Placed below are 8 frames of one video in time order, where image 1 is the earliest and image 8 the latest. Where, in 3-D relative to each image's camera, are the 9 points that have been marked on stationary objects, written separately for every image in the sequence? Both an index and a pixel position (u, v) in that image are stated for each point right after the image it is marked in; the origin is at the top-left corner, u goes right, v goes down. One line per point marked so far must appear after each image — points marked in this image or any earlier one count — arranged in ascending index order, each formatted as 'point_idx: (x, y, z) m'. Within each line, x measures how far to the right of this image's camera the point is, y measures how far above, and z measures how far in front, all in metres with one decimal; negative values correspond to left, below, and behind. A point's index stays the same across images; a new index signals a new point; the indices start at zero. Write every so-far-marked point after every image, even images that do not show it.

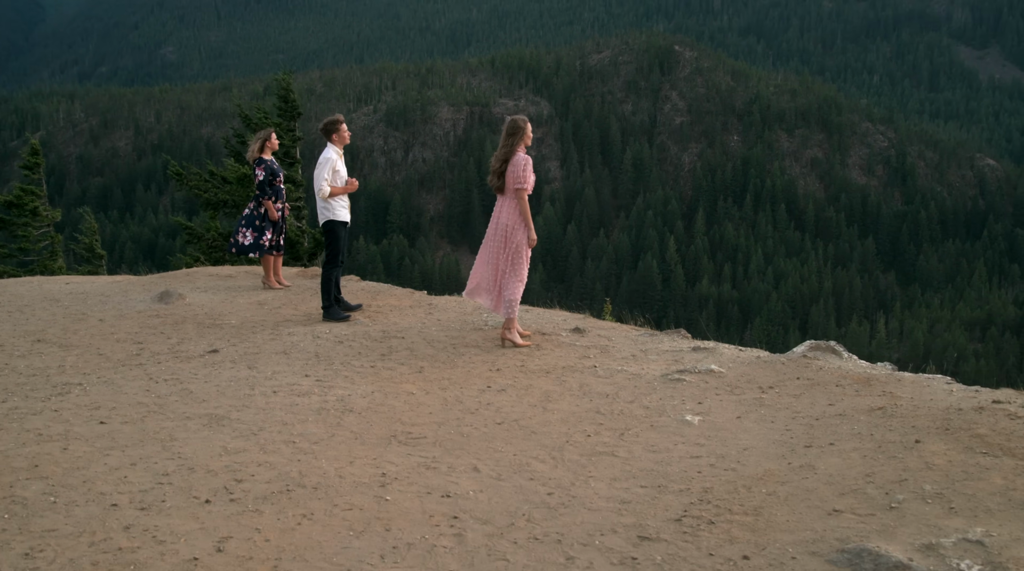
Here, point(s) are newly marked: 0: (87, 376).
0: (-4.0, -0.8, +8.9) m
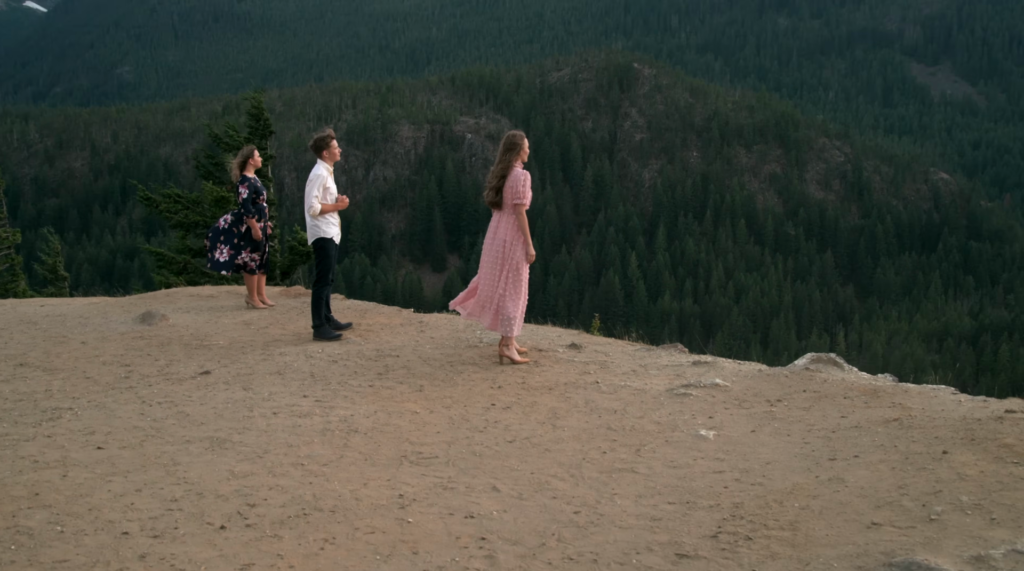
0: (-4.0, -1.0, +8.7) m
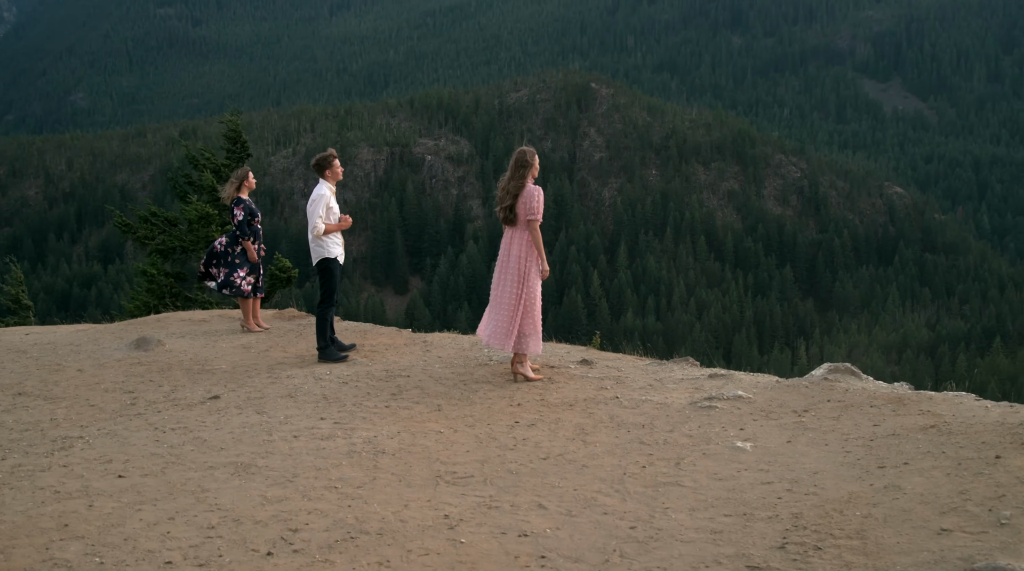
0: (-3.8, -1.3, +8.4) m
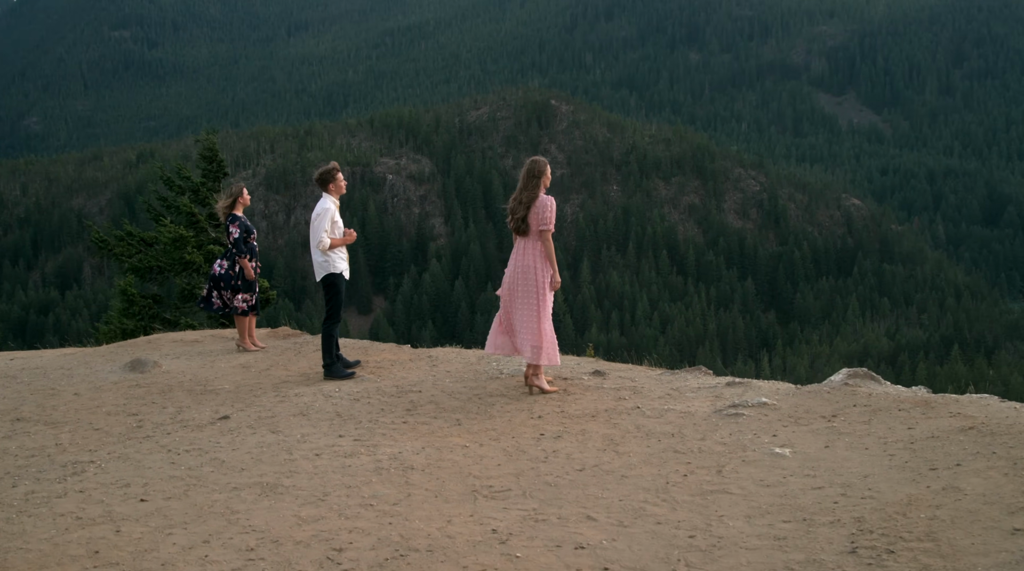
0: (-3.6, -1.4, +8.2) m
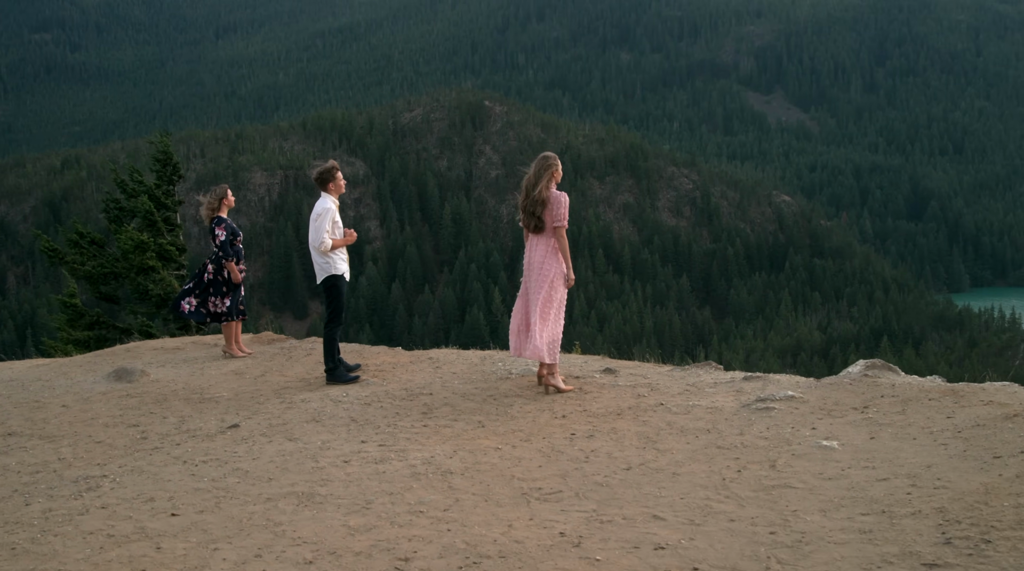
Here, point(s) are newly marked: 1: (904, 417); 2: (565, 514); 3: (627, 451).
0: (-3.4, -1.5, +7.8) m
1: (+2.9, -1.0, +7.1) m
2: (+0.3, -1.4, +5.8) m
3: (+0.8, -1.2, +7.1) m
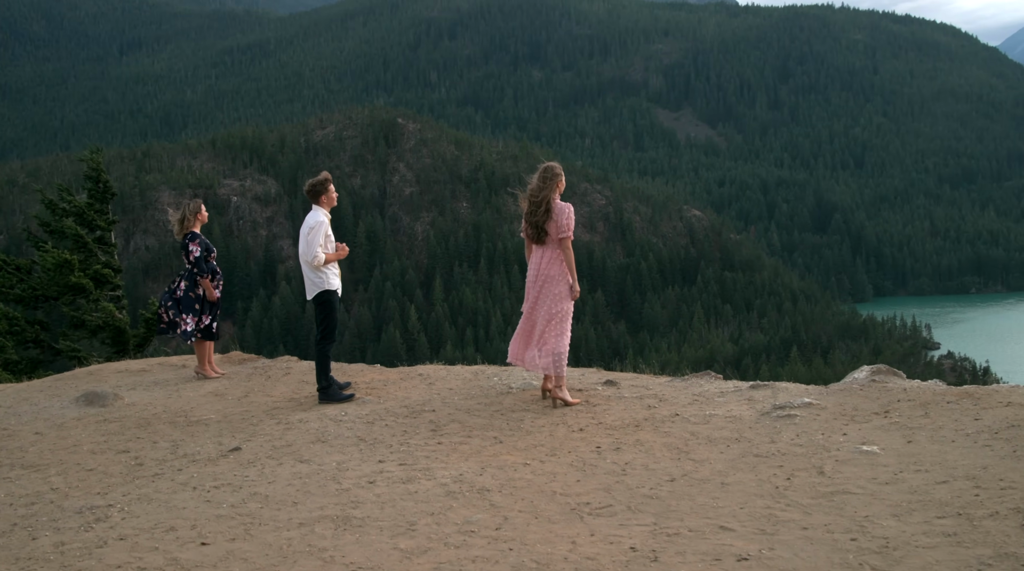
0: (-3.2, -1.6, +7.4) m
1: (+3.2, -1.0, +7.2) m
2: (+0.7, -1.4, +5.6) m
3: (+1.1, -1.3, +7.0) m
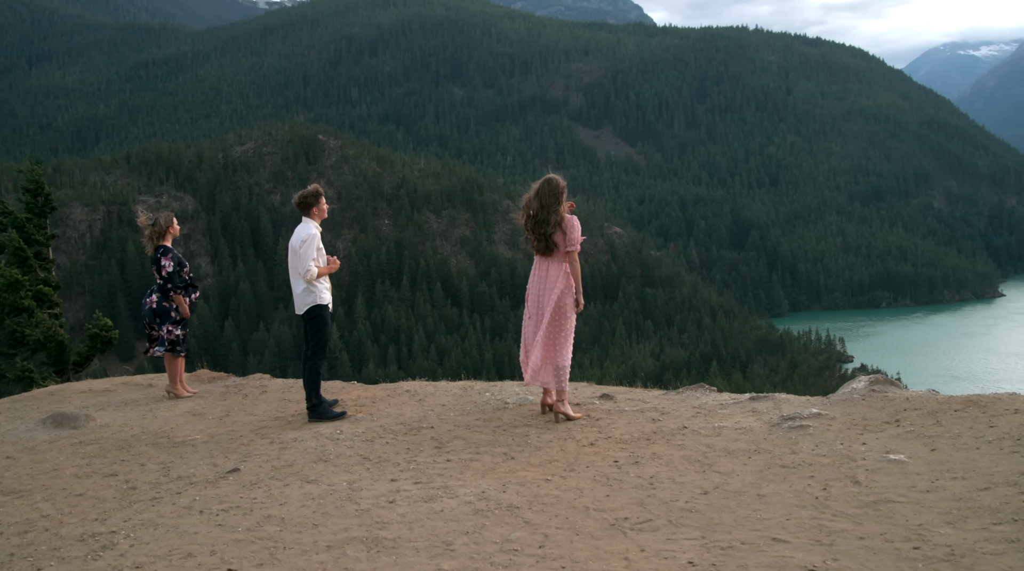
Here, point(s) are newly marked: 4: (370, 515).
0: (-3.0, -1.7, +7.0) m
1: (+3.3, -1.1, +7.3) m
2: (+0.9, -1.5, +5.5) m
3: (+1.3, -1.4, +6.9) m
4: (-1.0, -1.6, +6.6) m
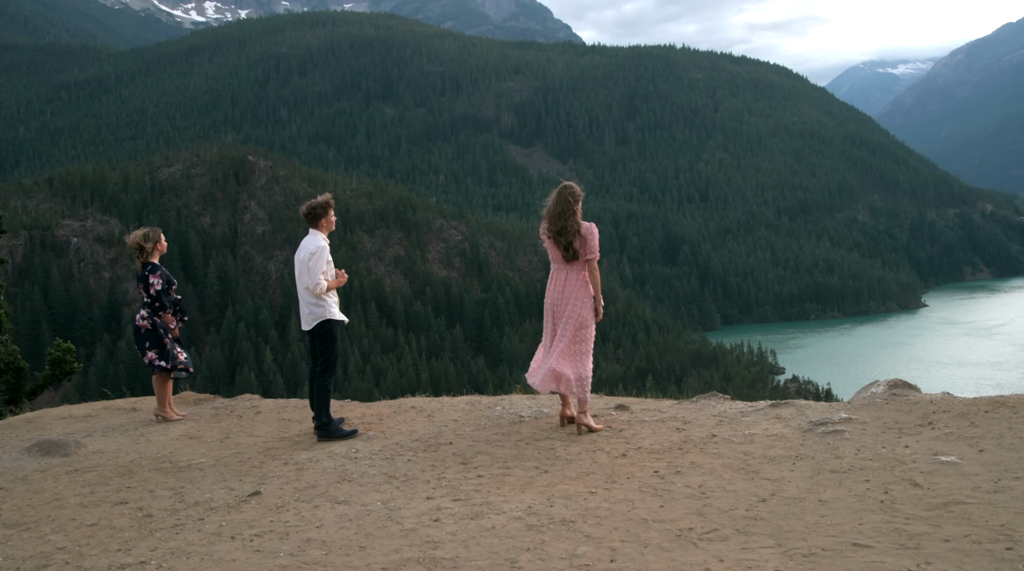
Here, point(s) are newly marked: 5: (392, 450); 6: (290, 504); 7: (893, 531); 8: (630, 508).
0: (-2.7, -1.8, +6.6) m
1: (+3.6, -1.1, +7.3) m
2: (+1.4, -1.5, +5.4) m
3: (+1.6, -1.4, +6.8) m
4: (-0.6, -1.6, +6.3) m
5: (-1.1, -1.5, +8.7) m
6: (-1.7, -1.7, +7.4) m
7: (+2.1, -1.4, +5.4) m
8: (+0.8, -1.5, +6.4) m
